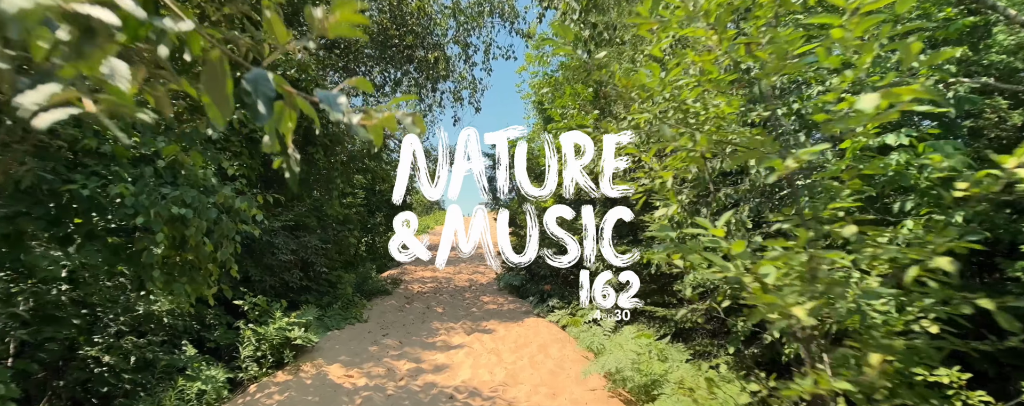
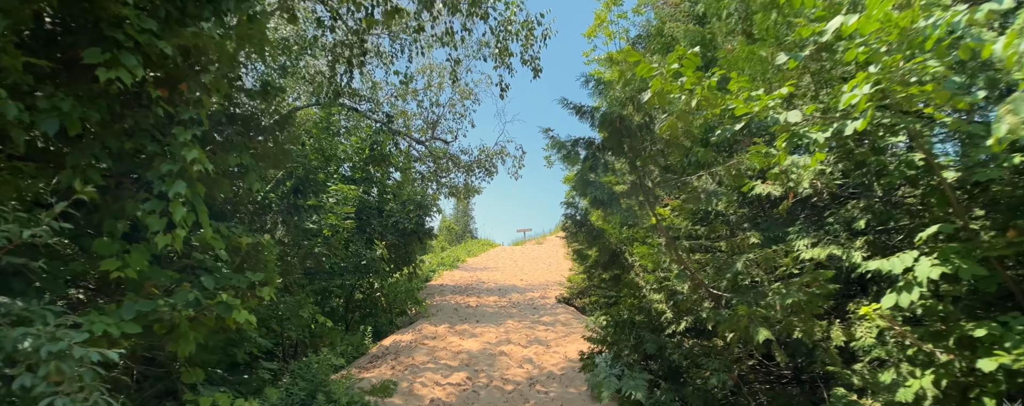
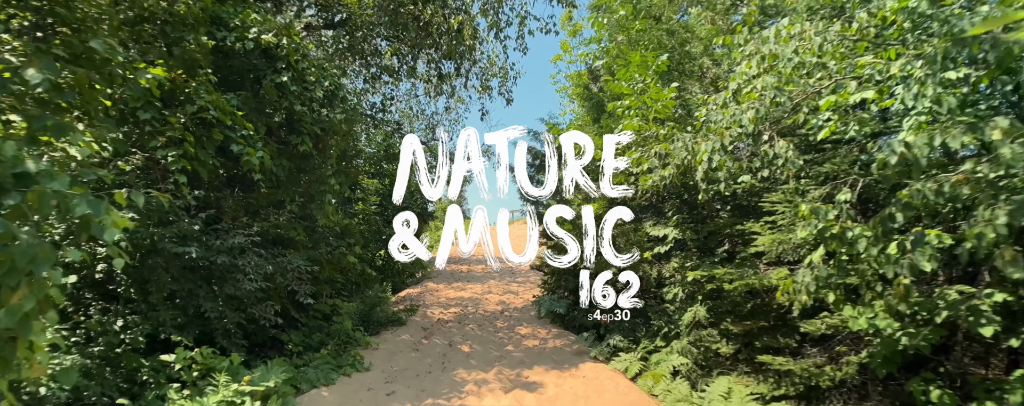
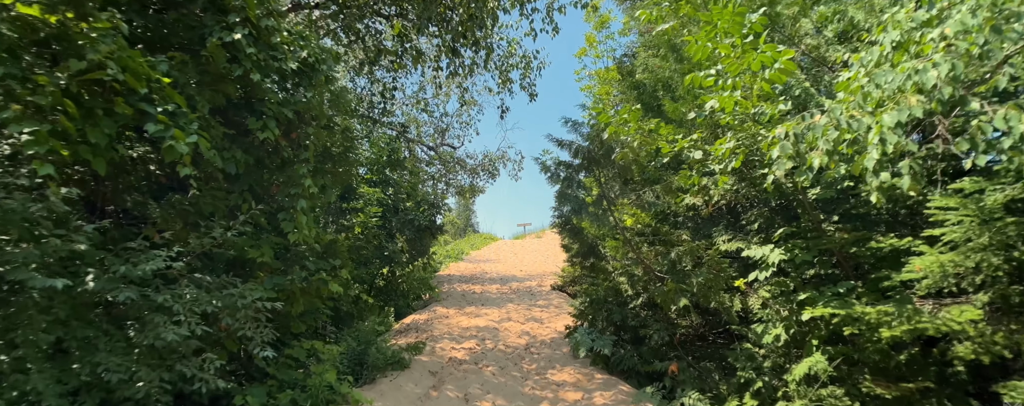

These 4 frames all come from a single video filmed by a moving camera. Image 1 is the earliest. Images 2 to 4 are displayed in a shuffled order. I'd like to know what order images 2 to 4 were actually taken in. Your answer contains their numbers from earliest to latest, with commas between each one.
3, 4, 2
